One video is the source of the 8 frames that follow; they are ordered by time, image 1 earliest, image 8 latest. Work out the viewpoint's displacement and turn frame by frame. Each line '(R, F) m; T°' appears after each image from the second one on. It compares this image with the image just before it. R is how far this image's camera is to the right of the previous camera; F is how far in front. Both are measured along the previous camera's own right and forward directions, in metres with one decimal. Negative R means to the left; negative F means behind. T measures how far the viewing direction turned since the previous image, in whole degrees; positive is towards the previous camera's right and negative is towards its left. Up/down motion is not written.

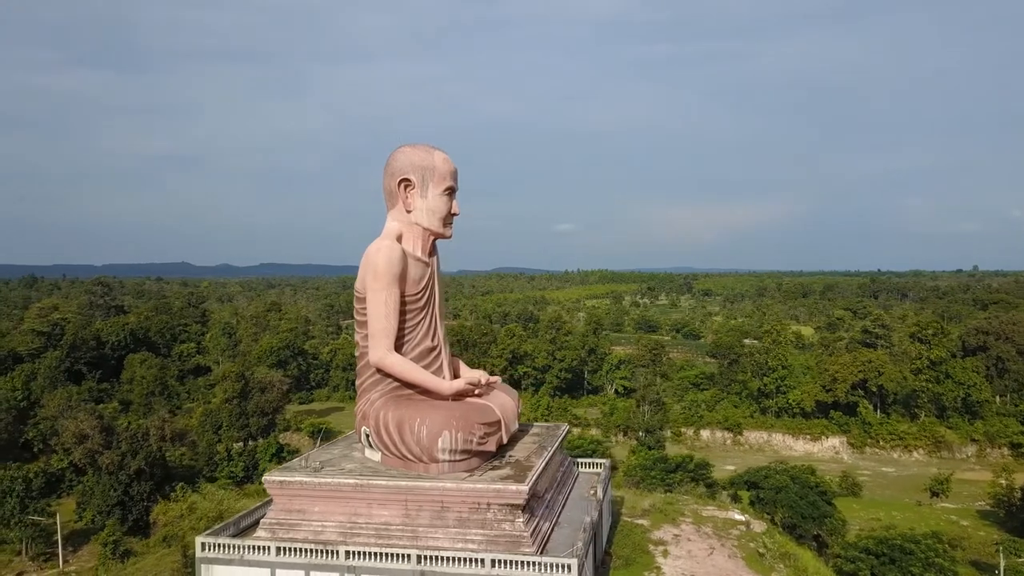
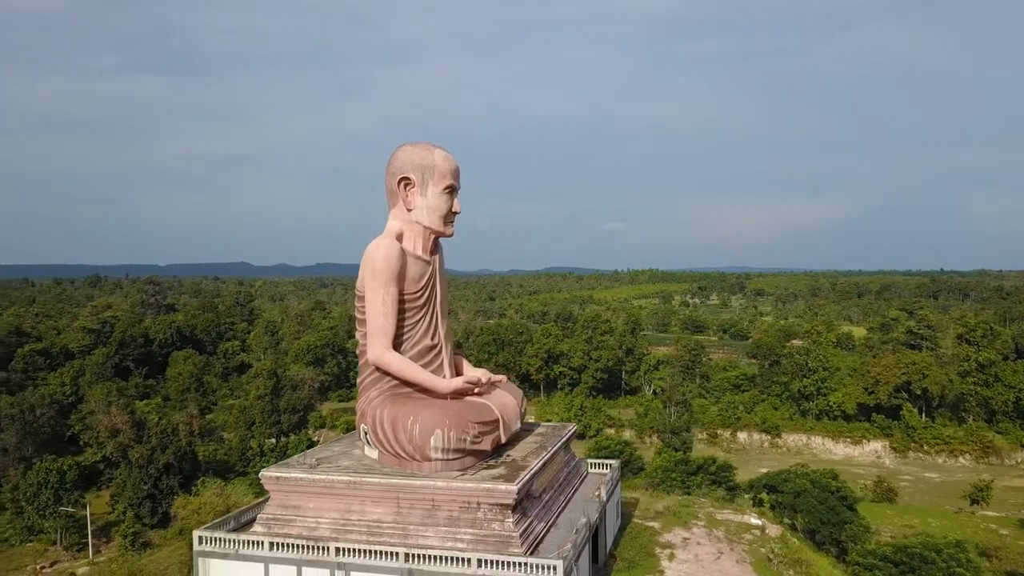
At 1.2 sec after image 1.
(+0.5, +0.1) m; -3°
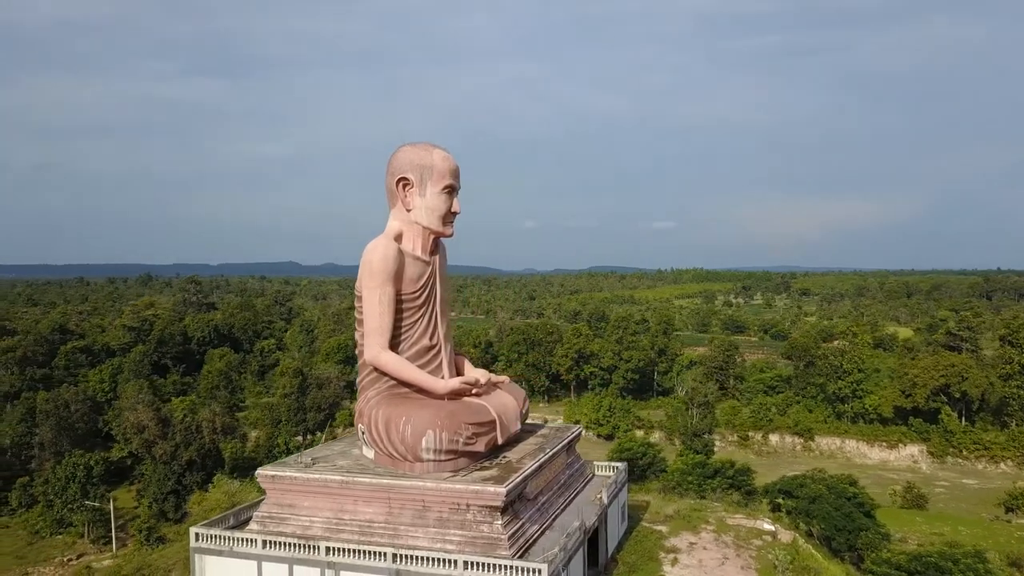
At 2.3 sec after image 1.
(+0.5, +0.1) m; -3°
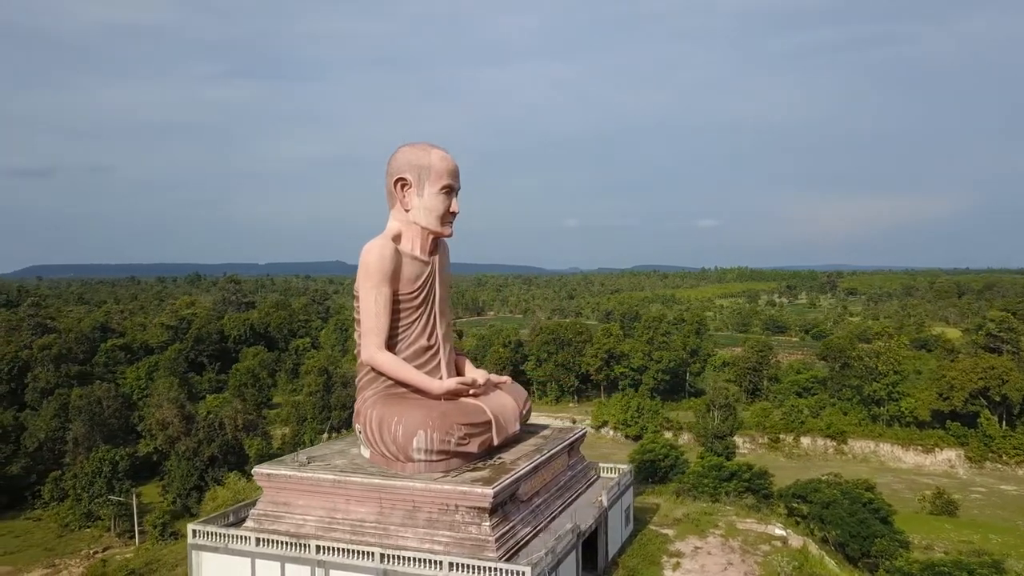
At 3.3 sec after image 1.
(+0.5, +0.1) m; -3°
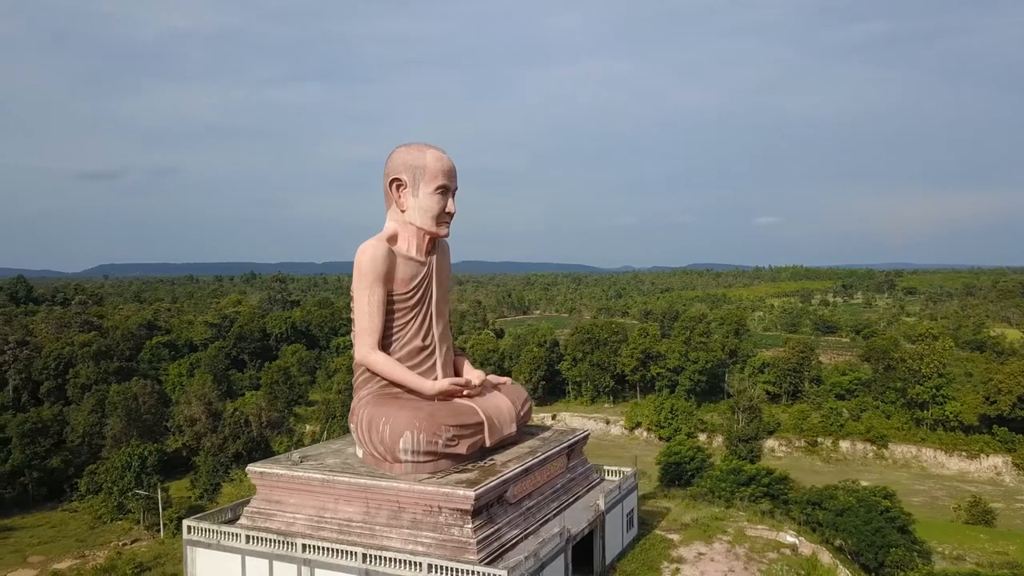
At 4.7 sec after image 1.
(+0.6, +0.1) m; -3°
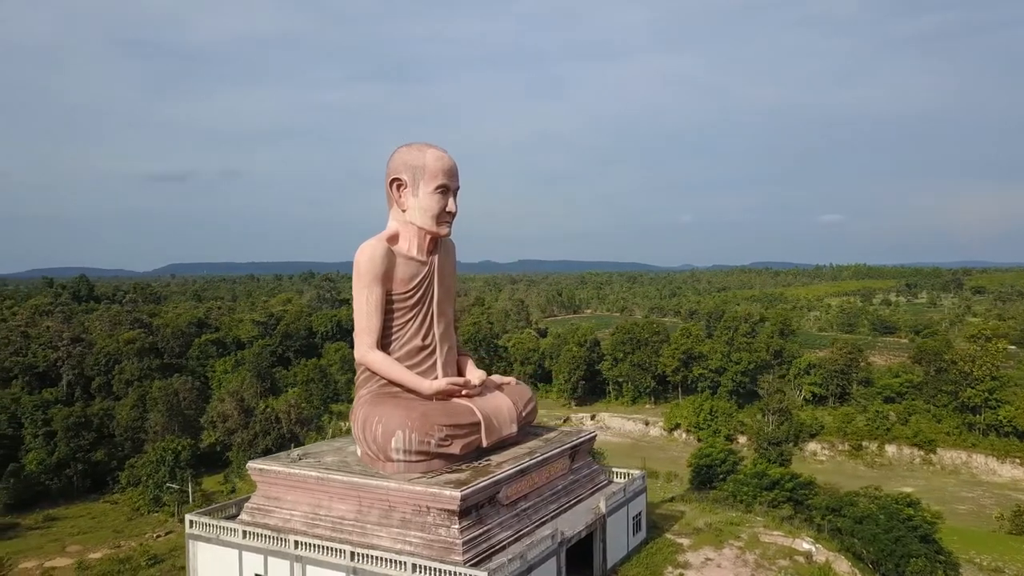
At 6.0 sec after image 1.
(+0.6, +0.1) m; -3°
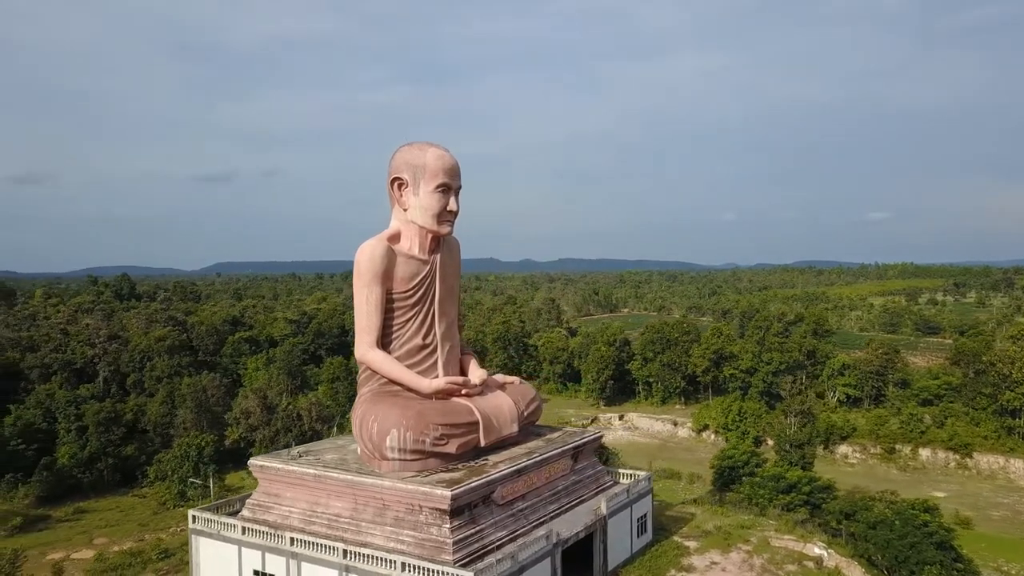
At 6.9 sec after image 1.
(+0.4, 0.0) m; -2°
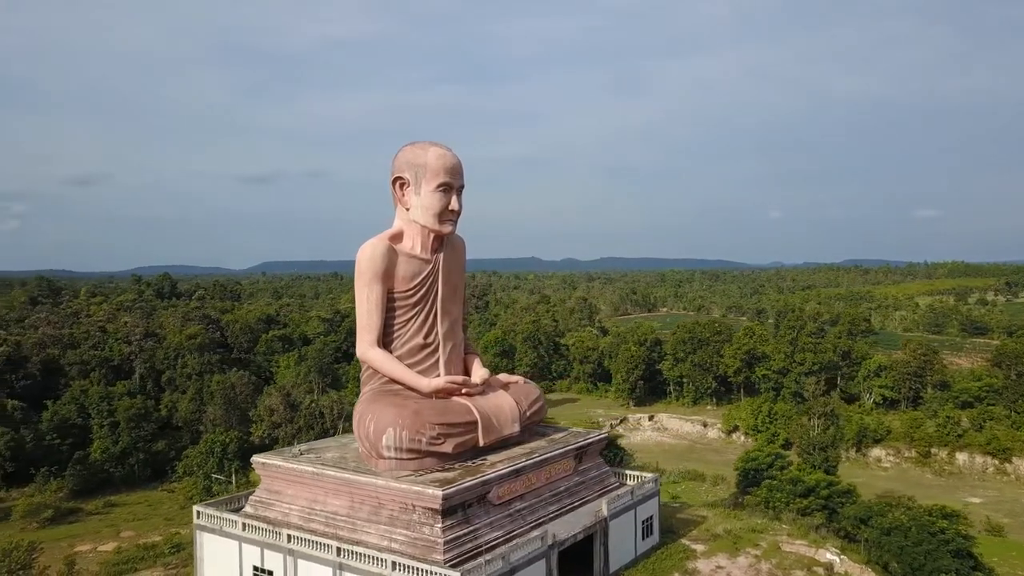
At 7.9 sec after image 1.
(+0.4, 0.0) m; -3°
